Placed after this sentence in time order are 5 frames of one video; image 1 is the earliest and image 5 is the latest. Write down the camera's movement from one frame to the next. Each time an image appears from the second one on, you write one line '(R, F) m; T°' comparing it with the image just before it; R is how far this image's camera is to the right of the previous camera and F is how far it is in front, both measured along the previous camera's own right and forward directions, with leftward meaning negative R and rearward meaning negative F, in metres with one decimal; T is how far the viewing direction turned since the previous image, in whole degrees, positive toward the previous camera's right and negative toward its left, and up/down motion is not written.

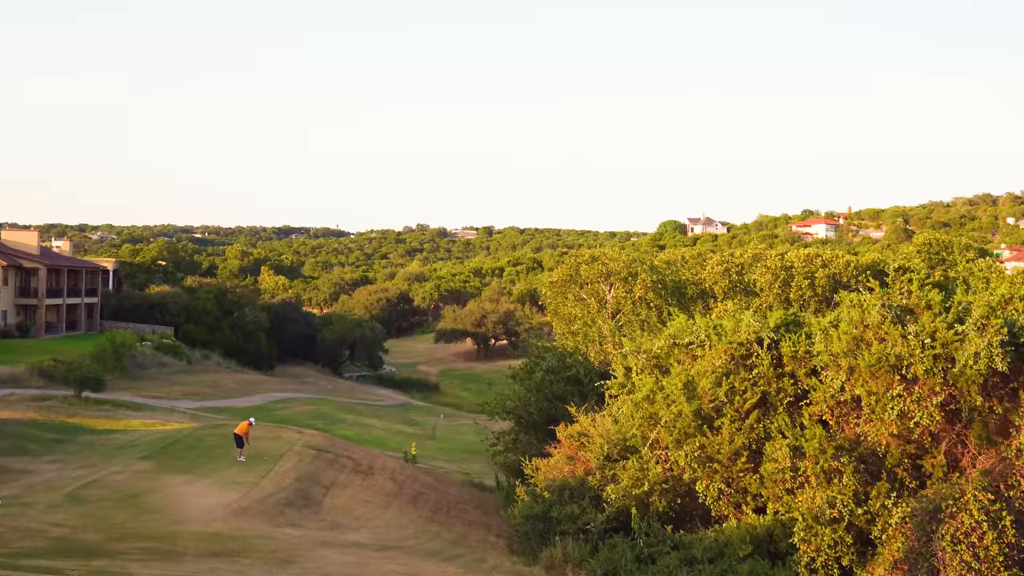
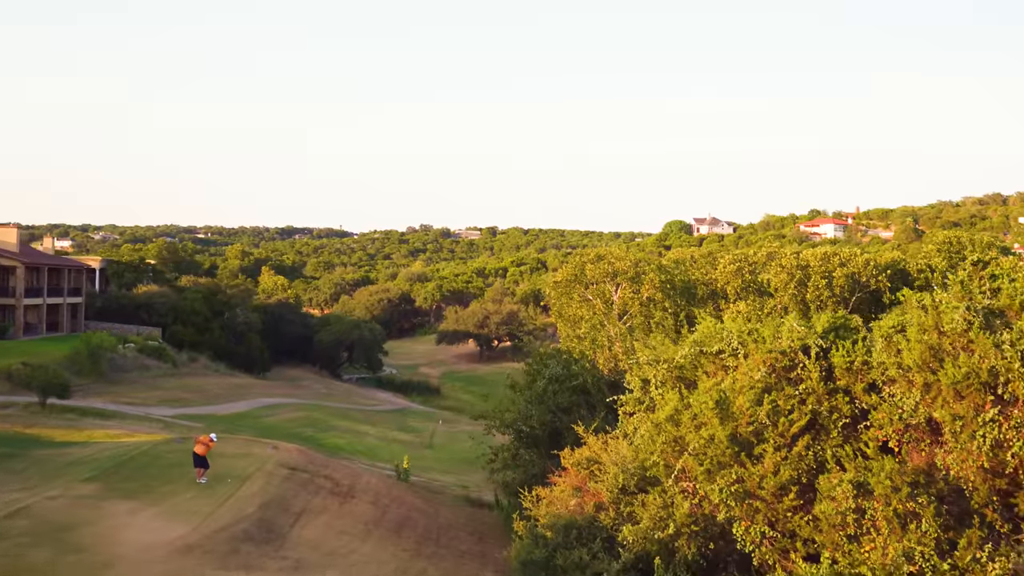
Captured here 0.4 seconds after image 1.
(+0.1, +1.6) m; 0°
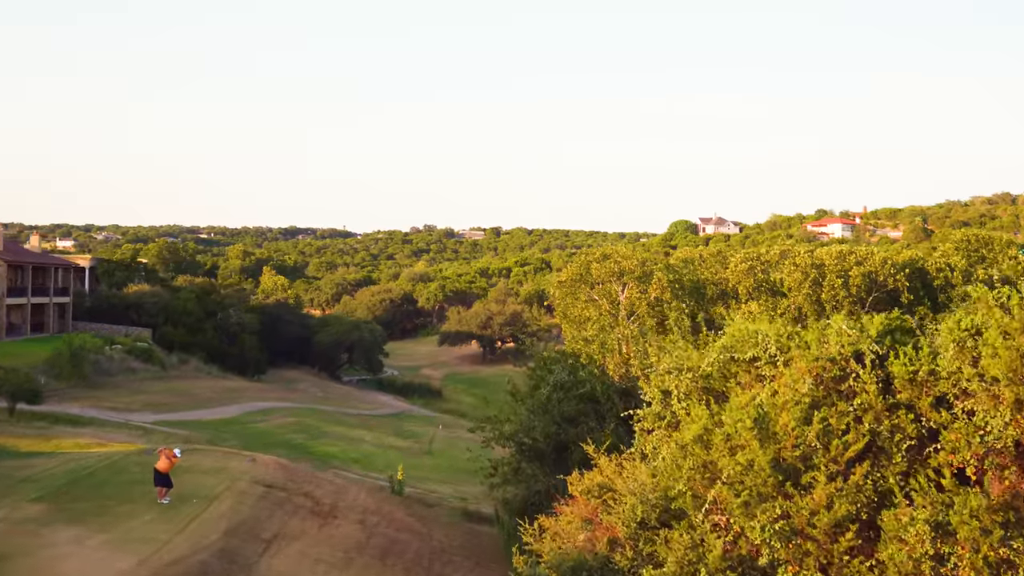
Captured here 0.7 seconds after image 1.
(0.0, +1.3) m; 0°
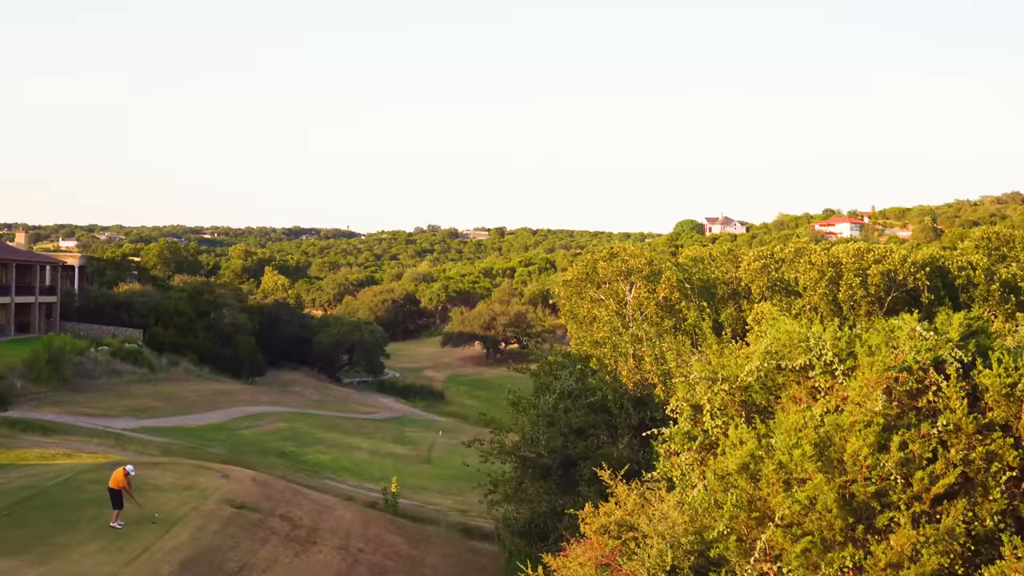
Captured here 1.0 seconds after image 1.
(0.0, +1.3) m; 0°
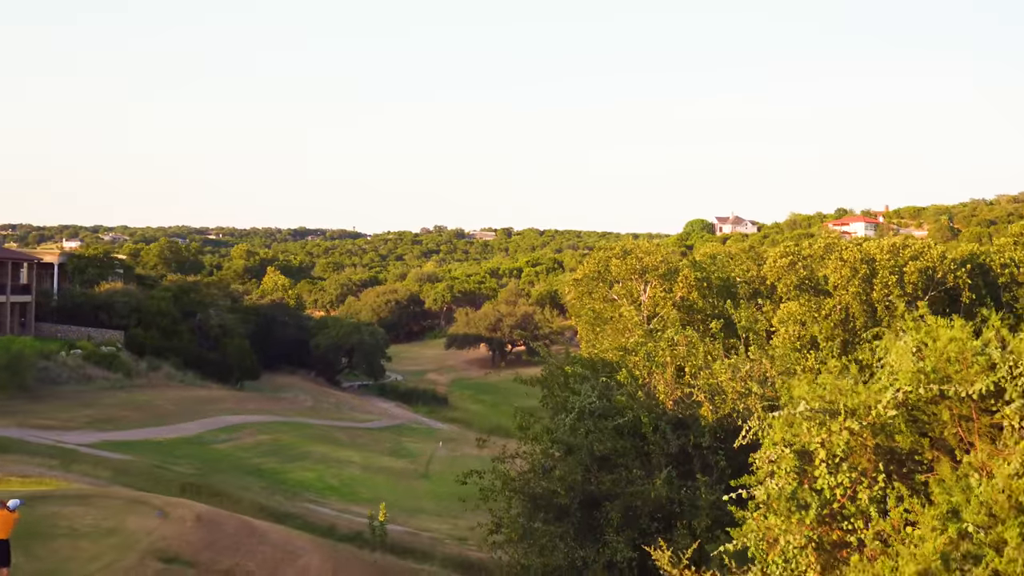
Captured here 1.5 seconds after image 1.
(0.0, +2.2) m; 0°
